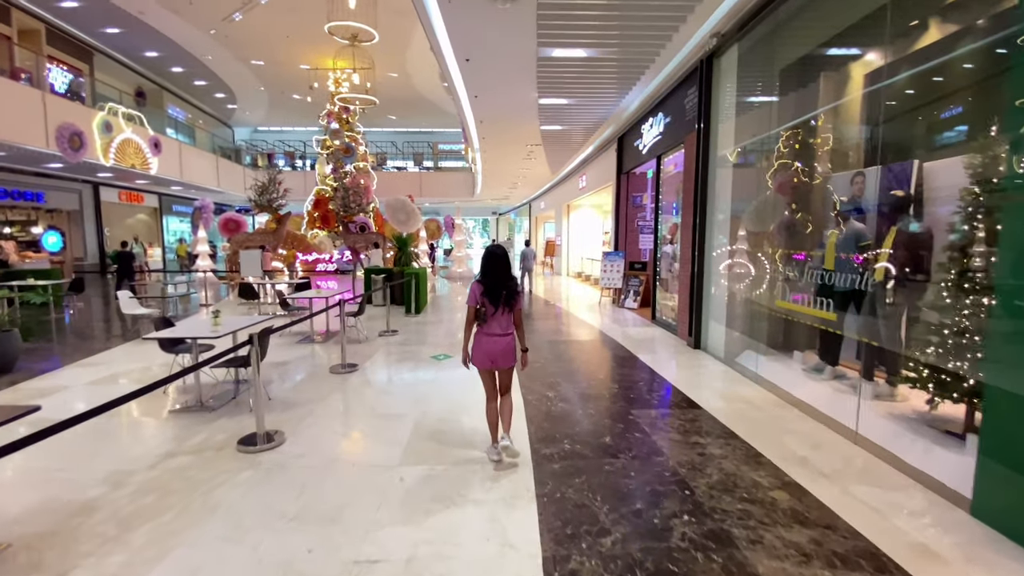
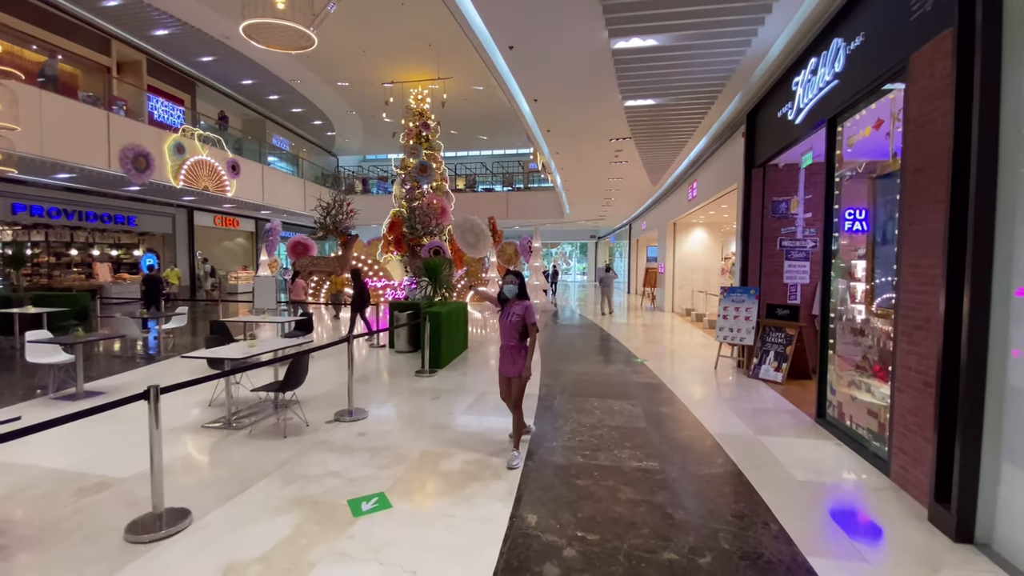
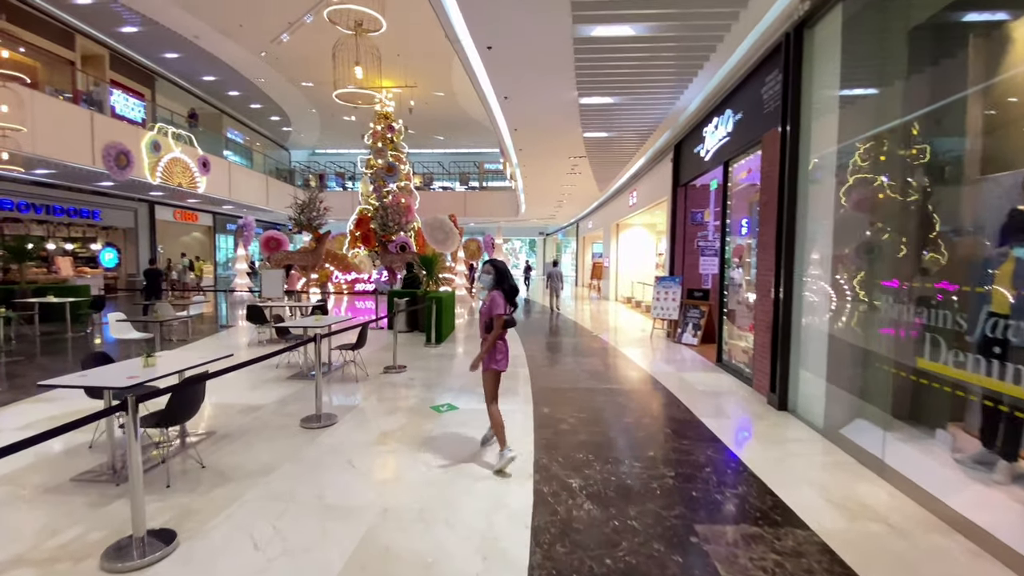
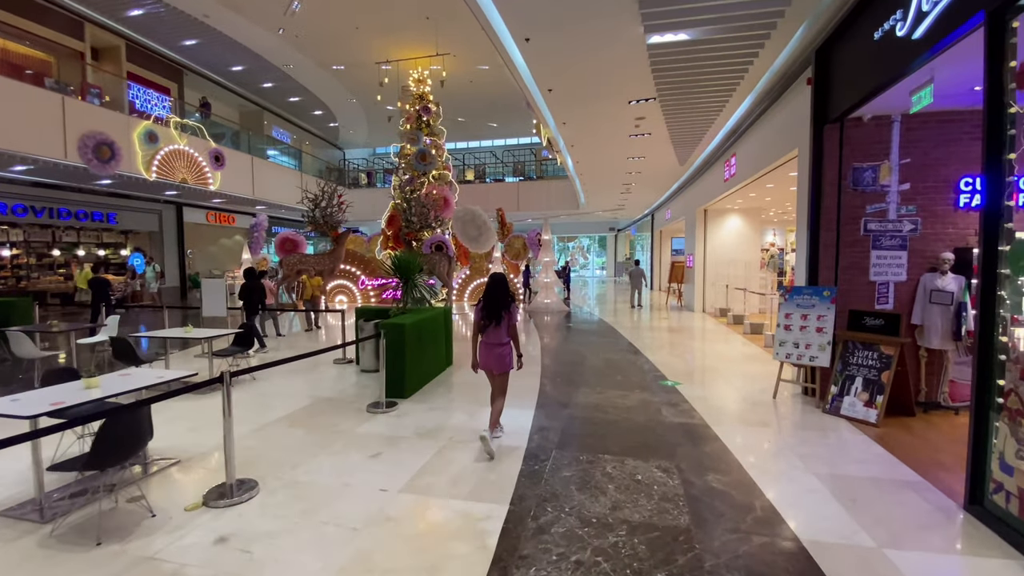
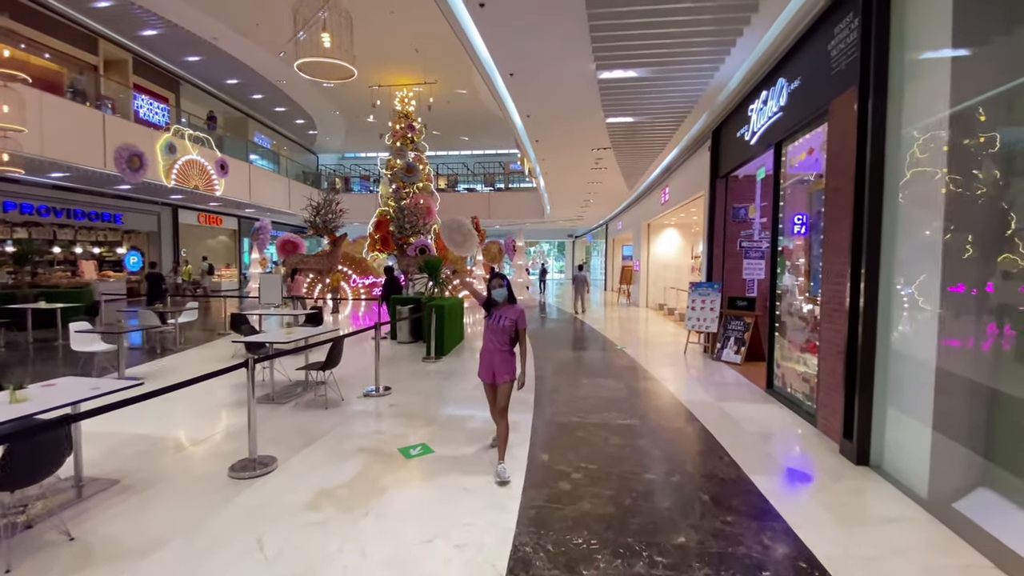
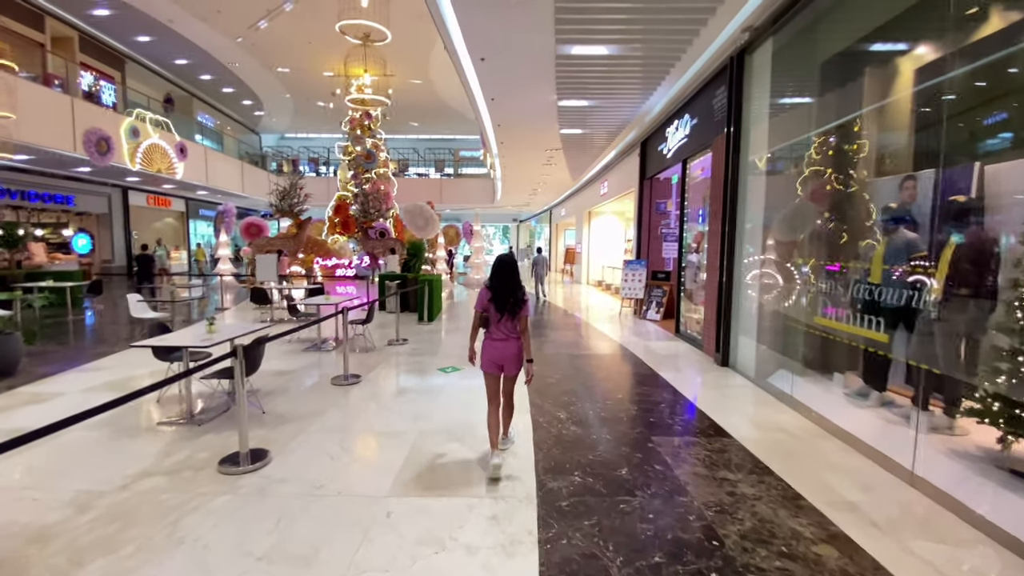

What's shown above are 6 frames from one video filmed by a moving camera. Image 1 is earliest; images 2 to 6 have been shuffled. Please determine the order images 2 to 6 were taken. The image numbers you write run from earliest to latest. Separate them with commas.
6, 3, 5, 2, 4
